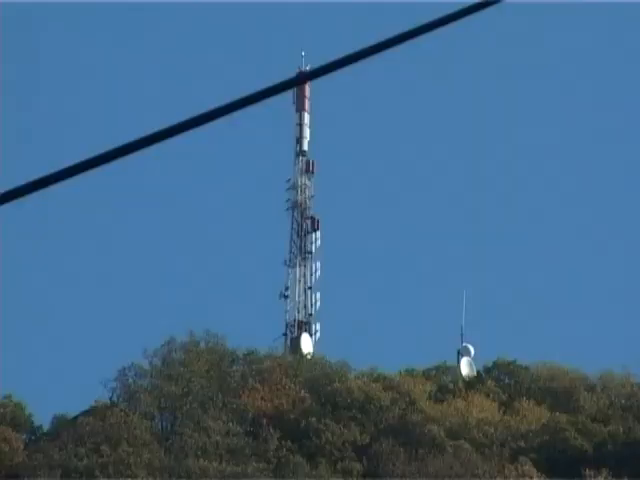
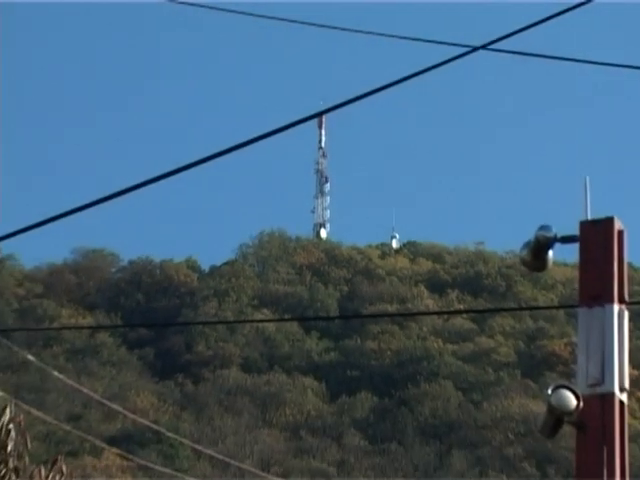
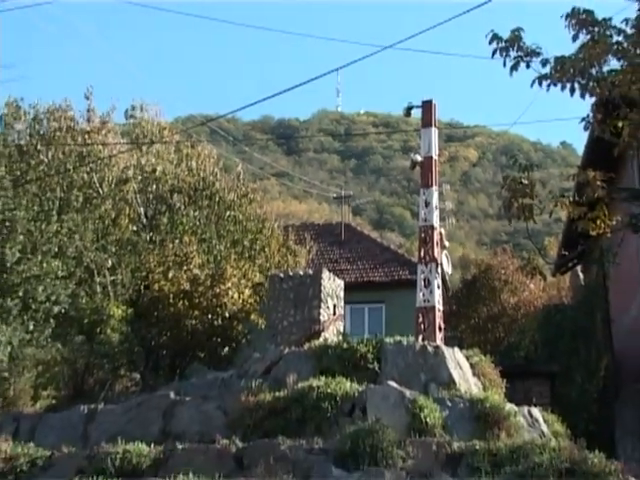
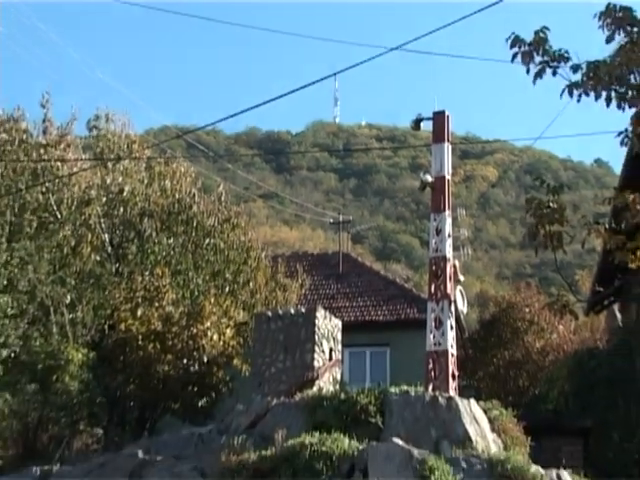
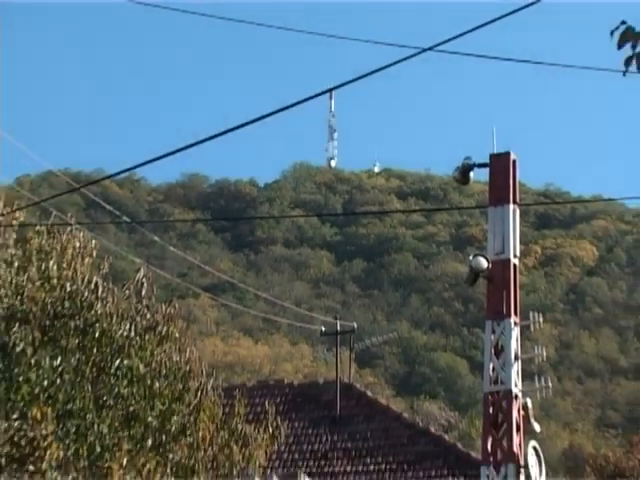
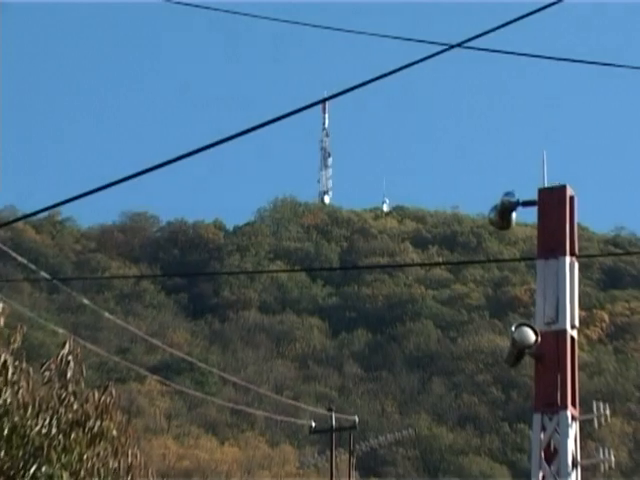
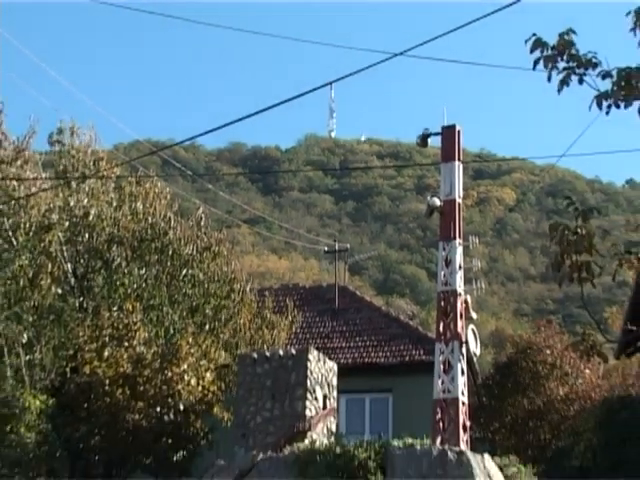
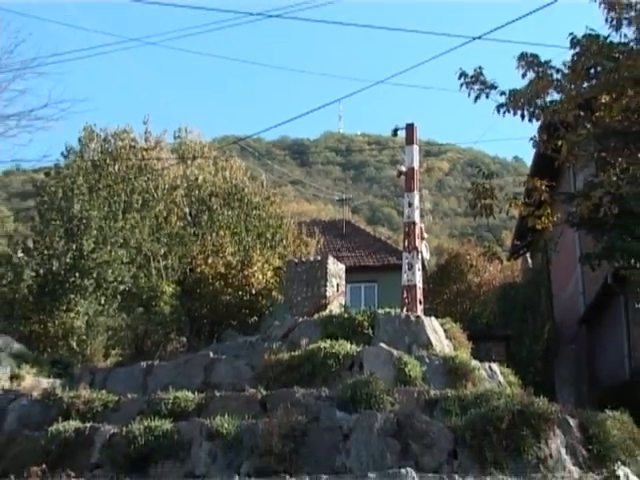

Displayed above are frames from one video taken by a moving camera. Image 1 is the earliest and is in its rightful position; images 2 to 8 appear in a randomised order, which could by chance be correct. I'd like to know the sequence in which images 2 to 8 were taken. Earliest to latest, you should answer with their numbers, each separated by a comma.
2, 6, 5, 7, 4, 3, 8
